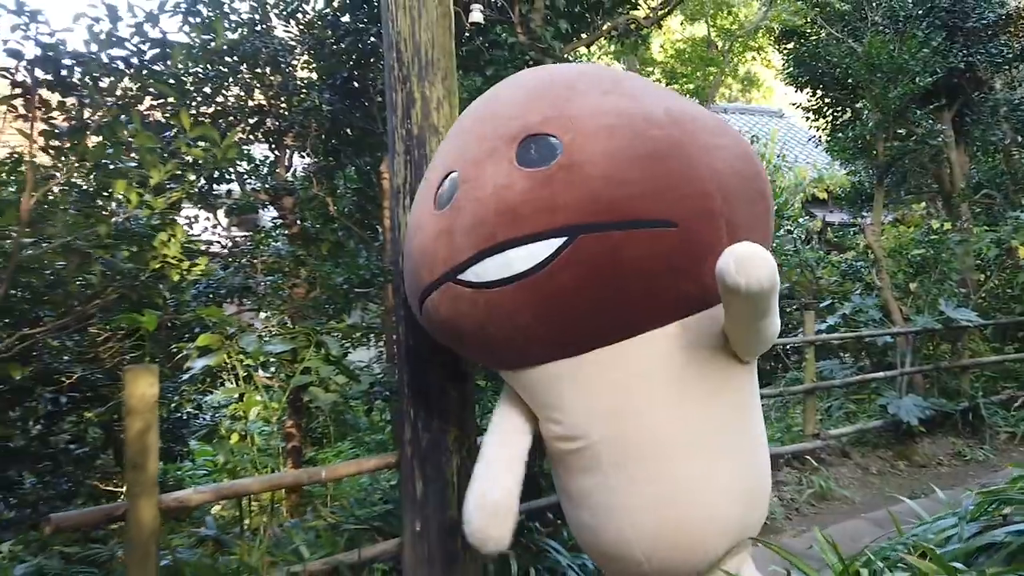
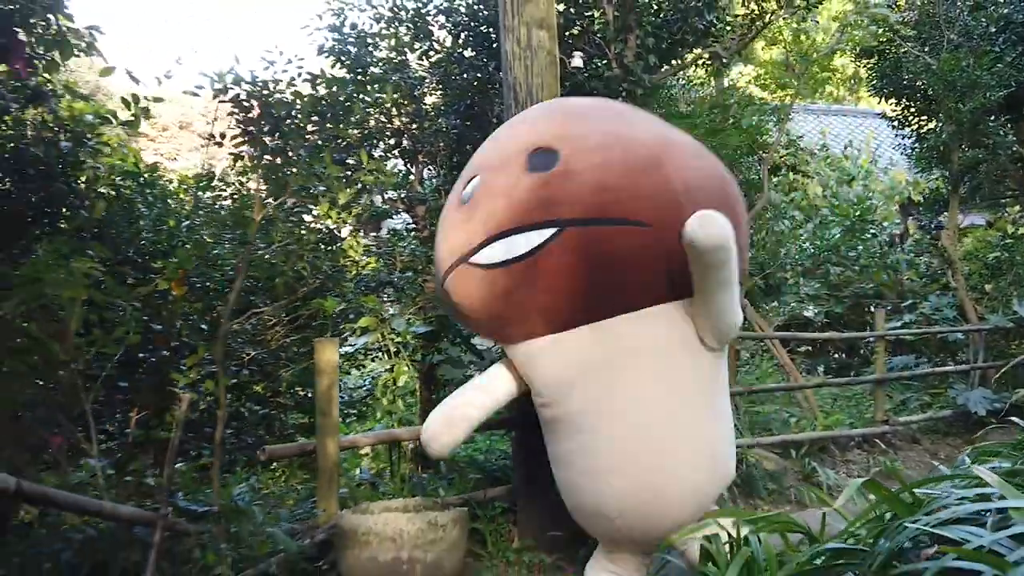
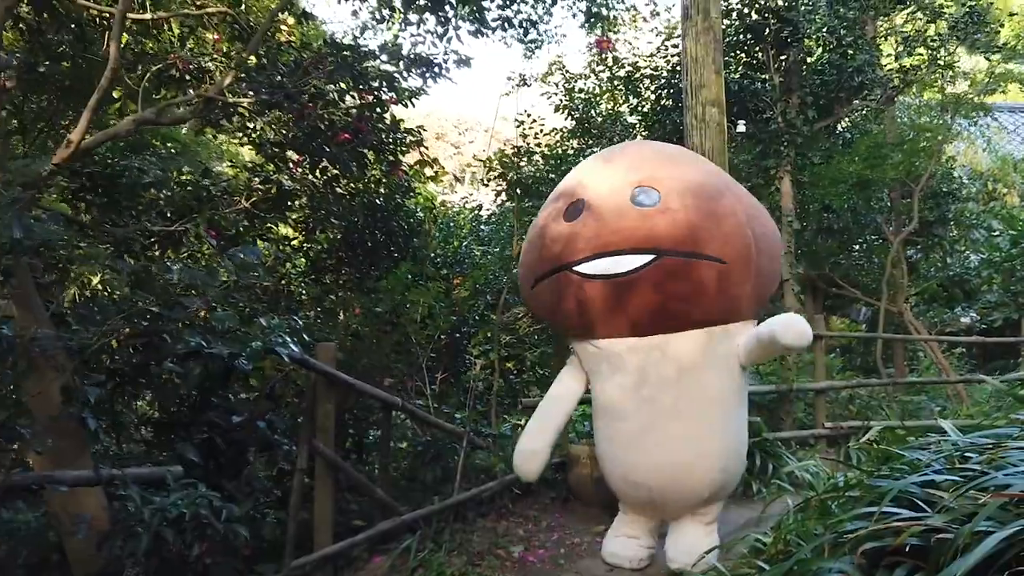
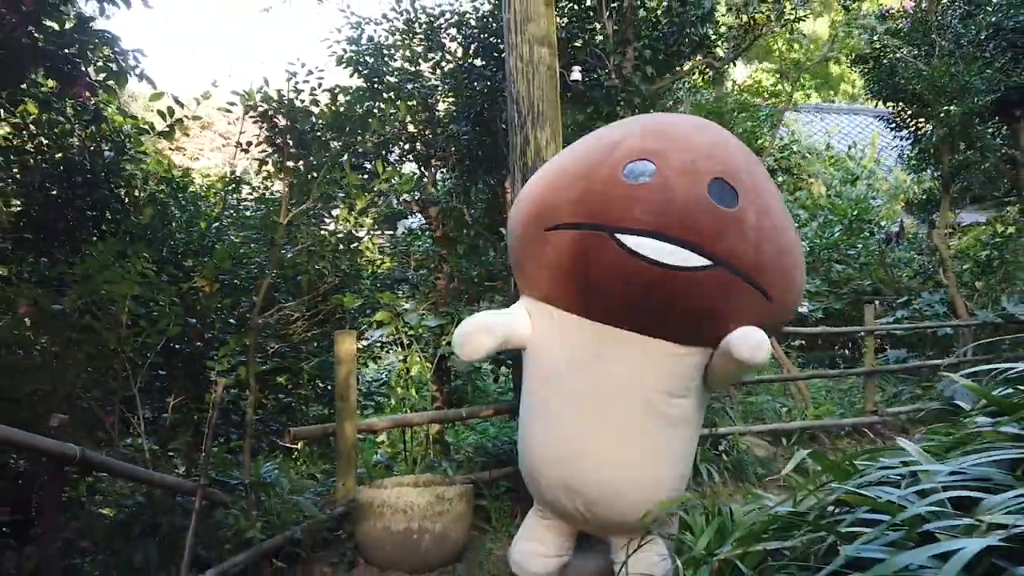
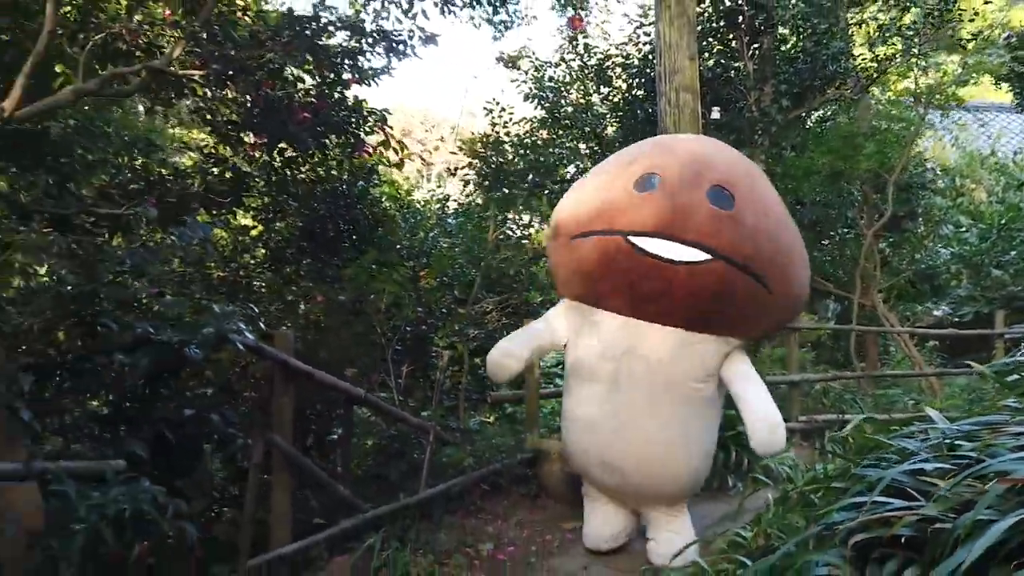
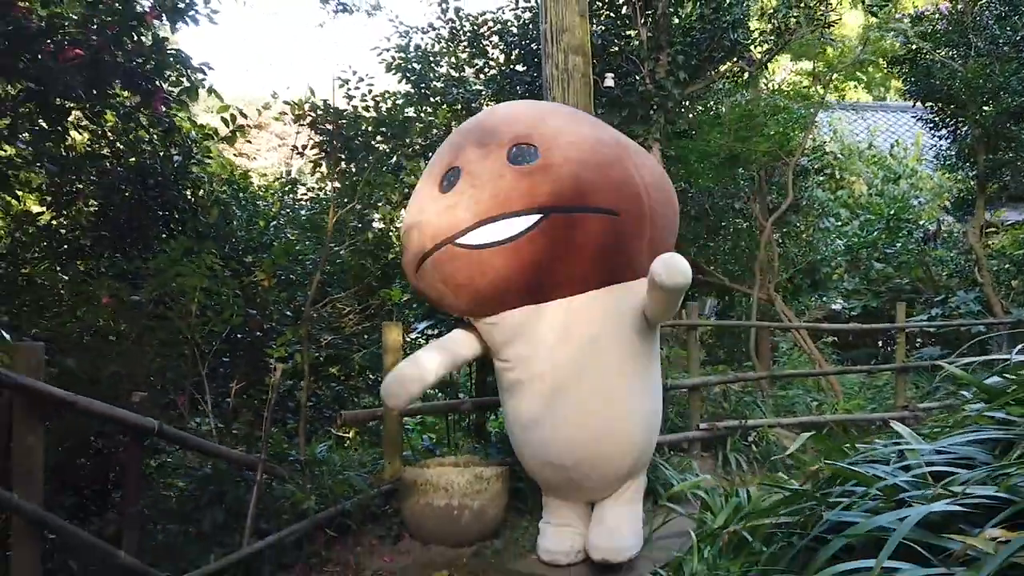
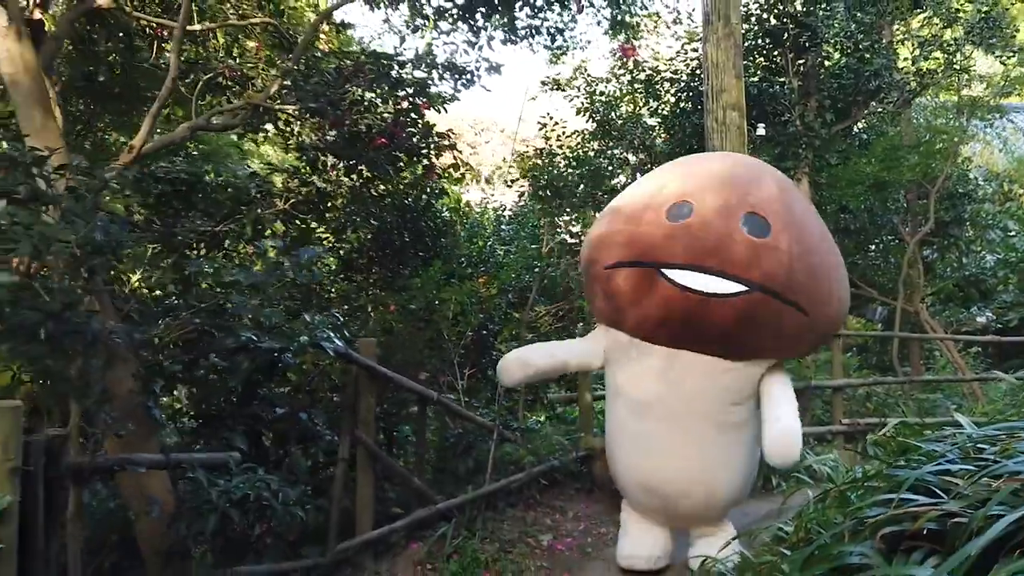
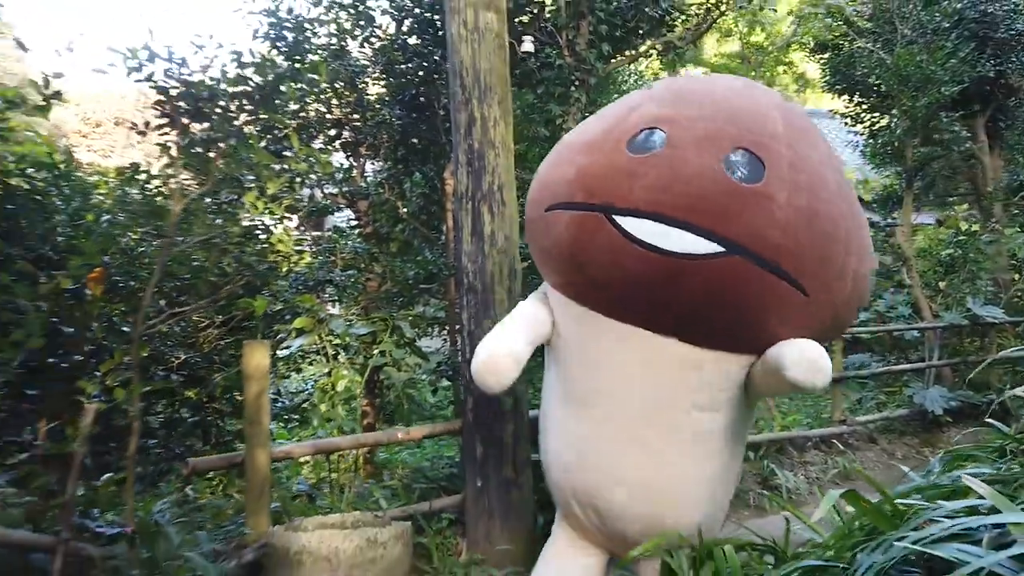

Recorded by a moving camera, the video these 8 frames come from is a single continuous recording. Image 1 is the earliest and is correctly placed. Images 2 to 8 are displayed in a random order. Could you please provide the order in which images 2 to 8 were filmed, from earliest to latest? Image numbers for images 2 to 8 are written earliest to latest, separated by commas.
8, 2, 4, 6, 5, 3, 7
